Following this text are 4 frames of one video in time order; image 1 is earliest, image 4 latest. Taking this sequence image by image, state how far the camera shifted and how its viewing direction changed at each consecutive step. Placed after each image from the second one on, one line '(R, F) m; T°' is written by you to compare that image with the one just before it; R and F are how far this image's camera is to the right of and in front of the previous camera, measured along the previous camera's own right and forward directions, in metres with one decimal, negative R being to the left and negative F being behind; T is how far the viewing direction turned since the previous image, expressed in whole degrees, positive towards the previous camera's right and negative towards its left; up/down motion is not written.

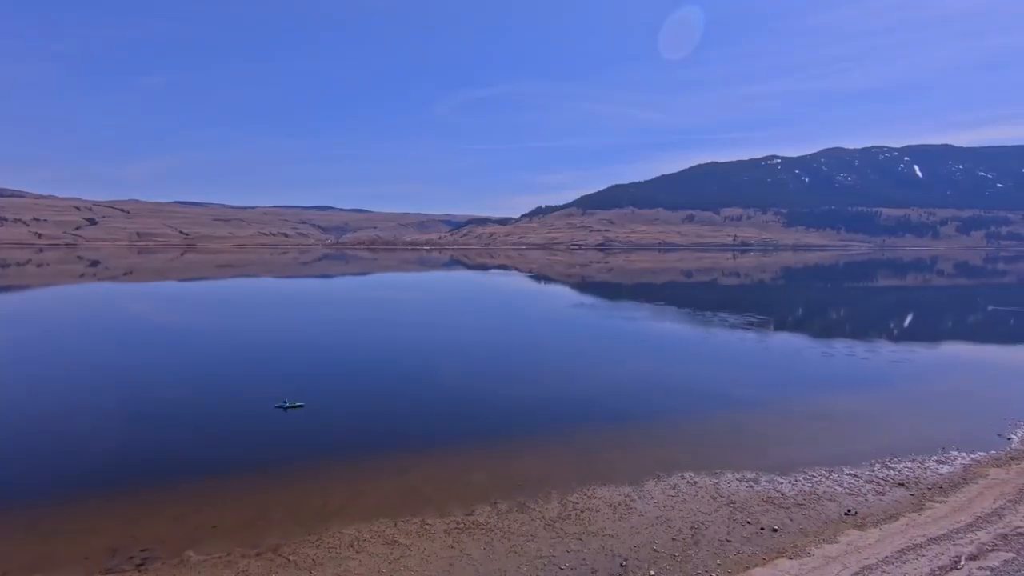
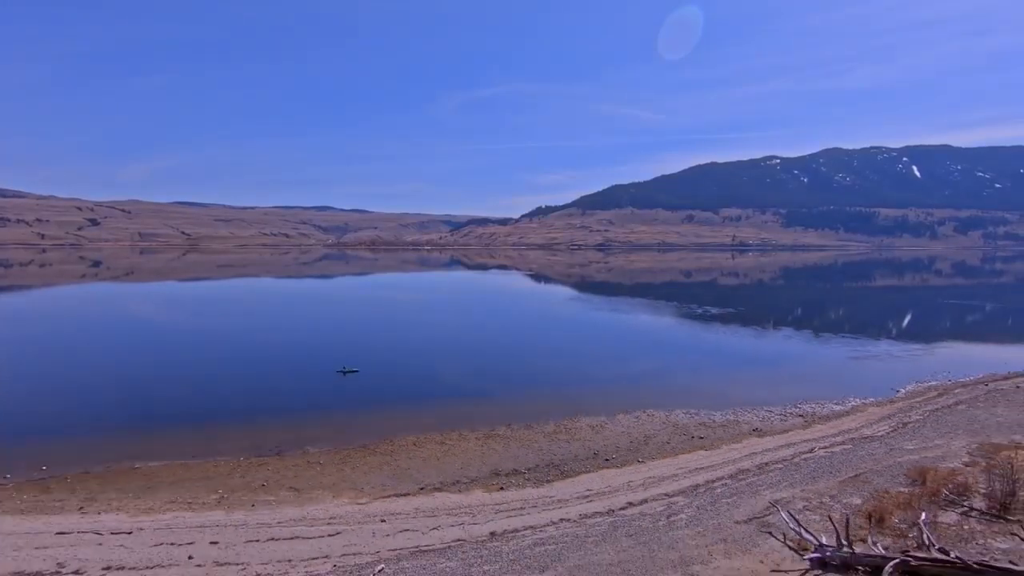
(-0.5, -3.4) m; 0°
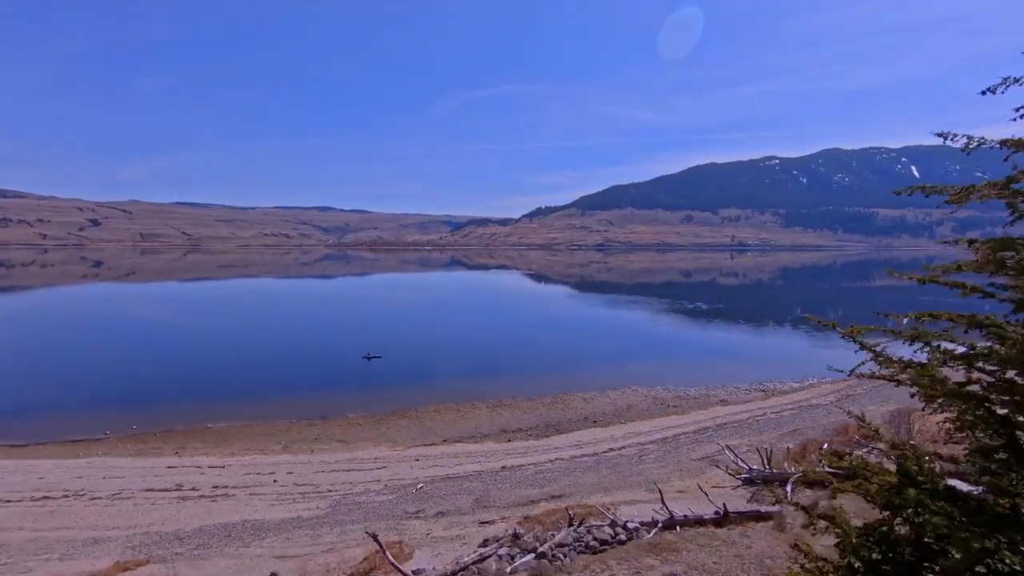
(-0.1, -2.1) m; 0°
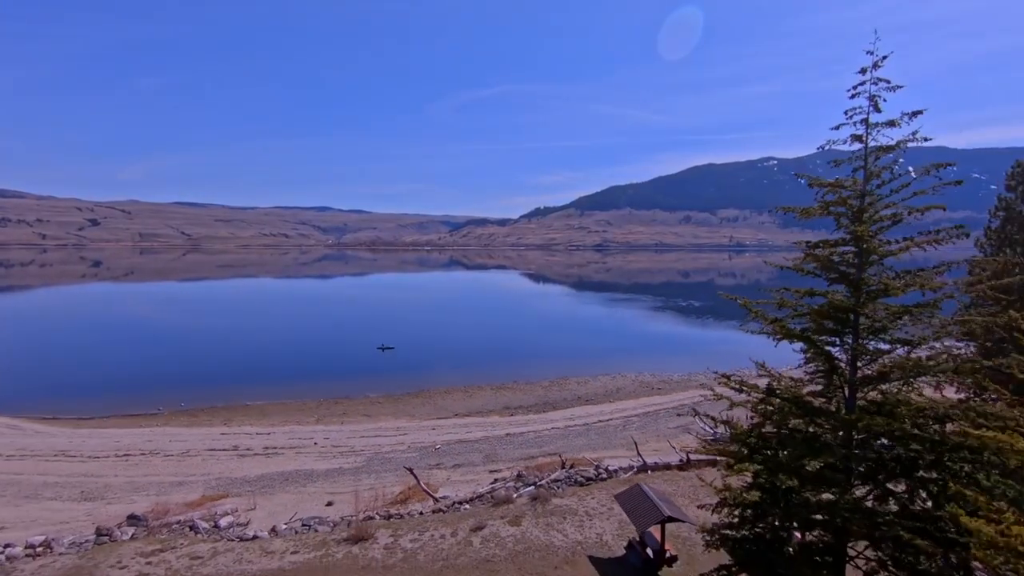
(-0.1, -1.6) m; 0°
